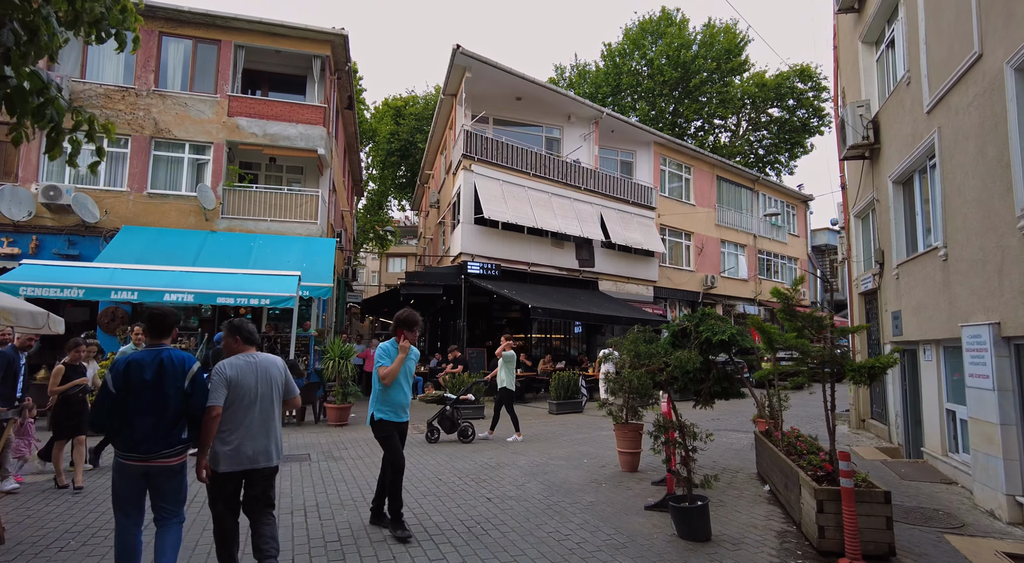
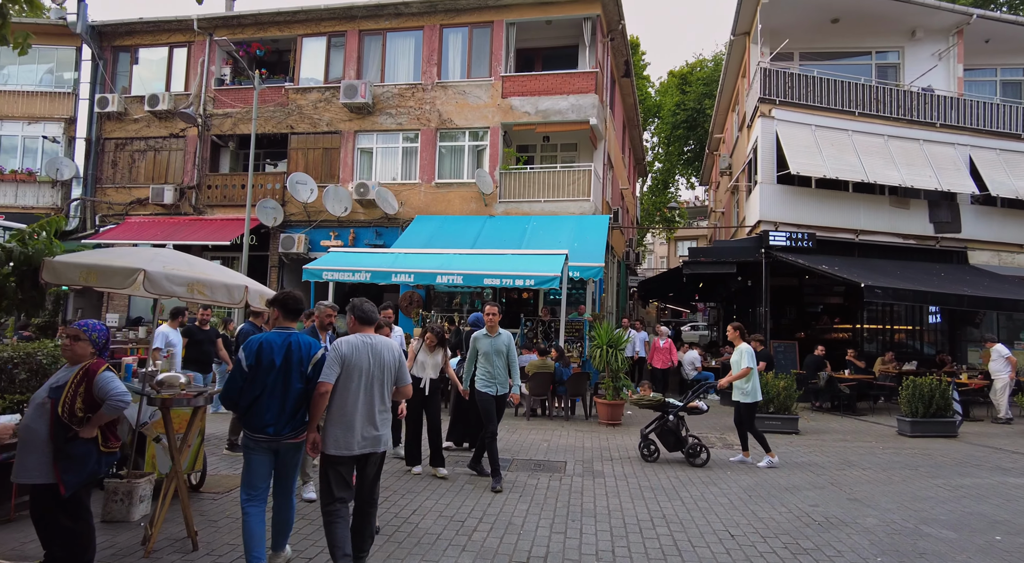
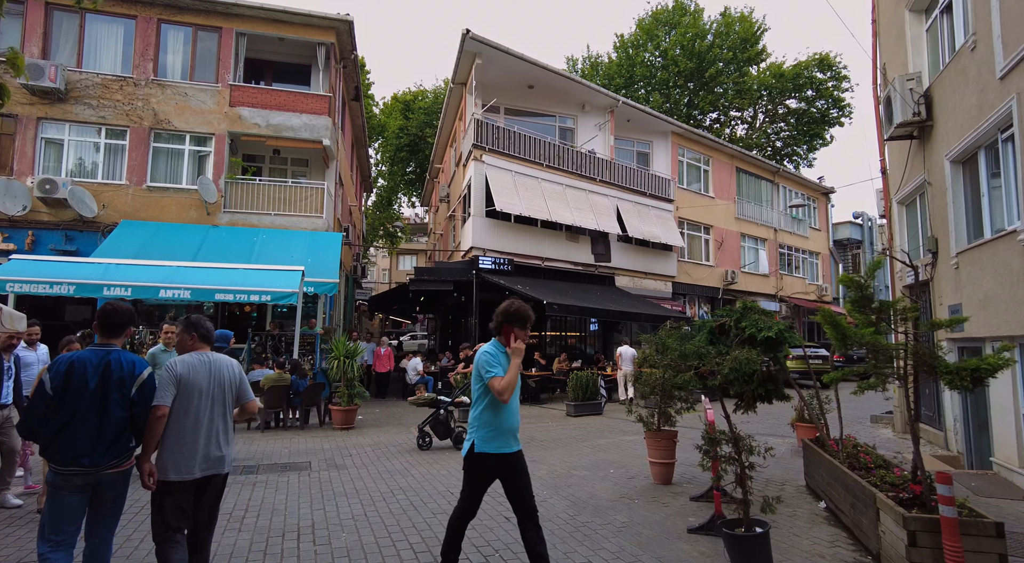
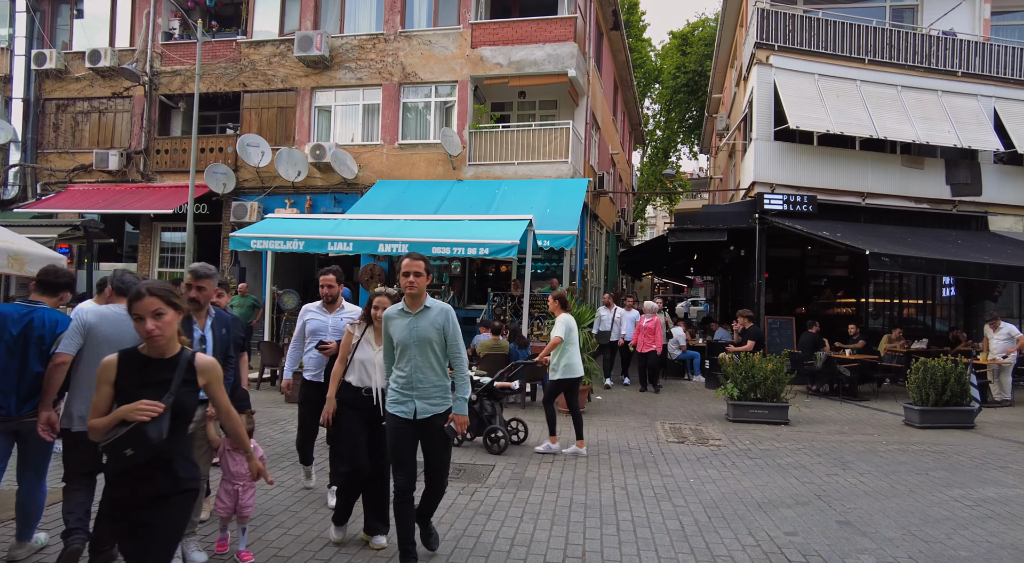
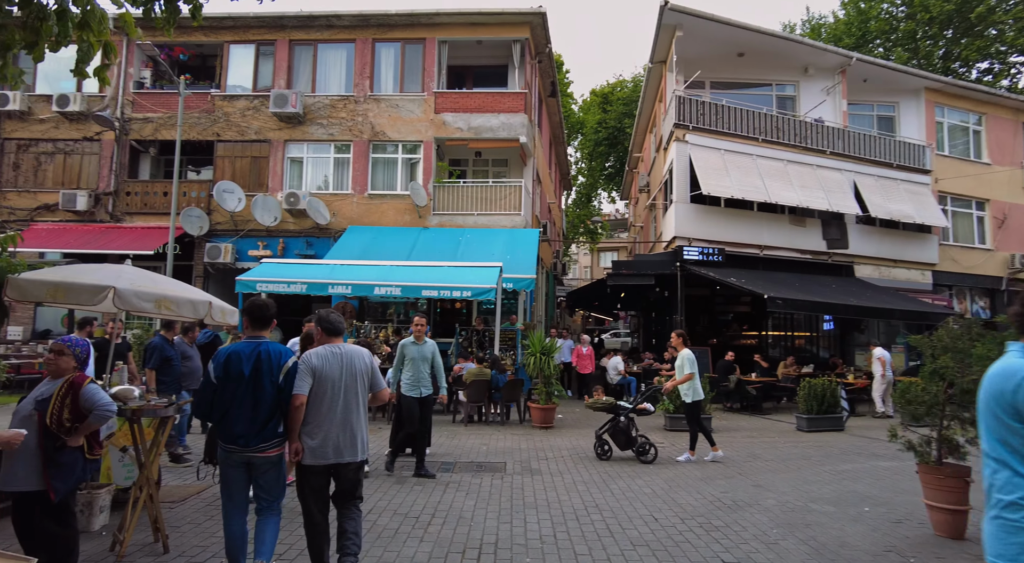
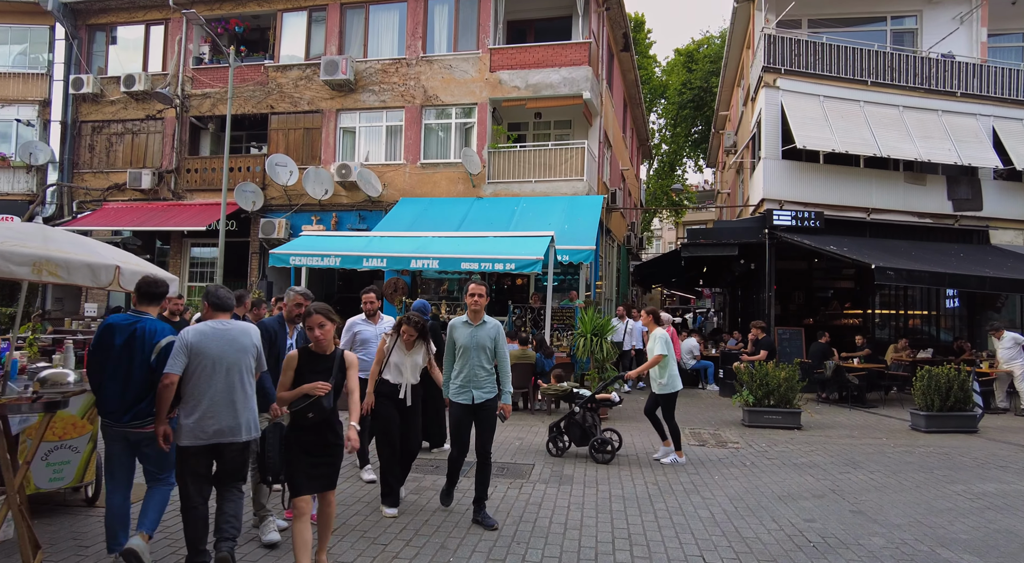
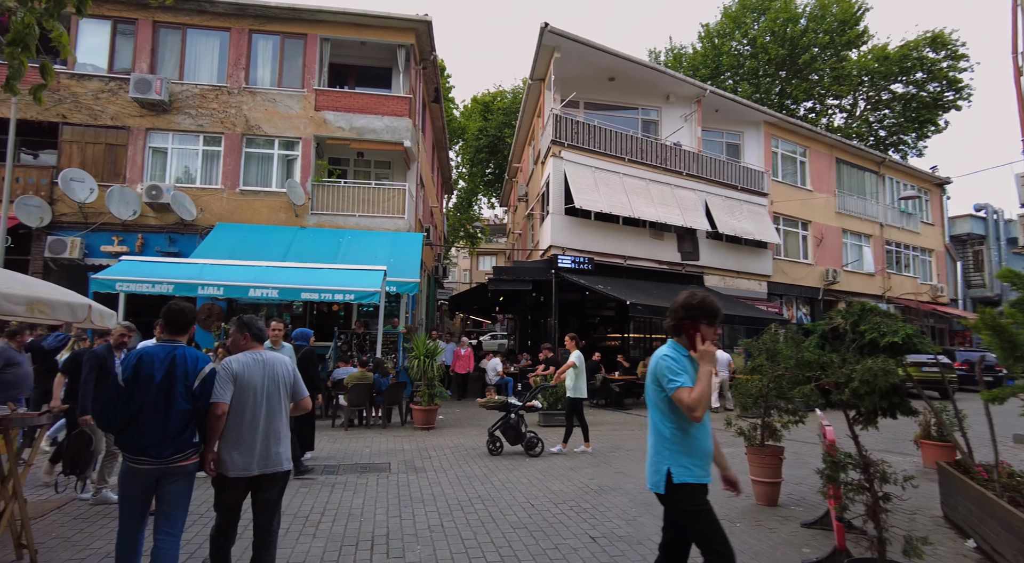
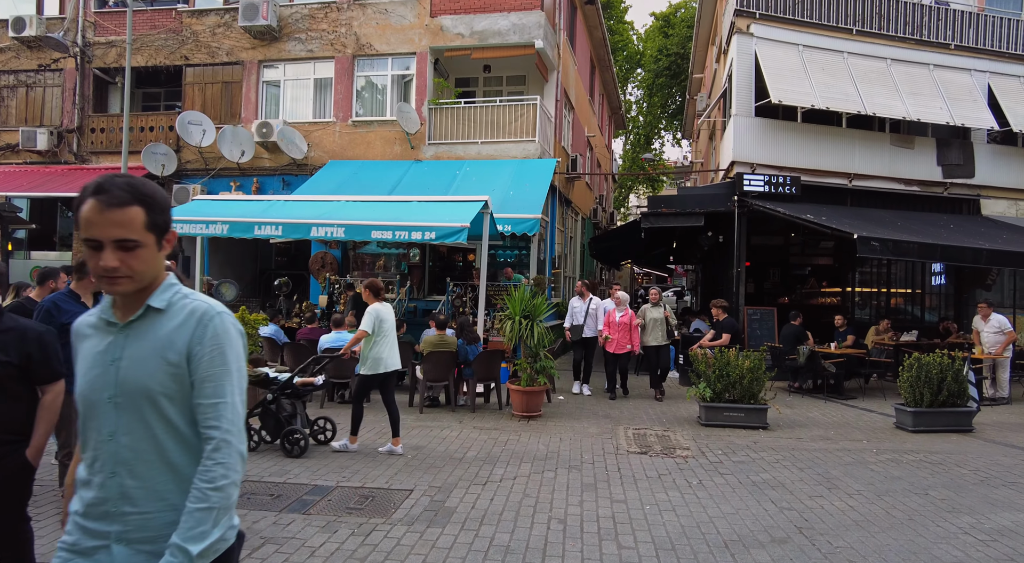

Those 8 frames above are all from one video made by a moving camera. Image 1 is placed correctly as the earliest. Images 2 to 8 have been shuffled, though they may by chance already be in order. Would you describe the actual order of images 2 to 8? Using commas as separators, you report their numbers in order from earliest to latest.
3, 7, 5, 2, 6, 4, 8
